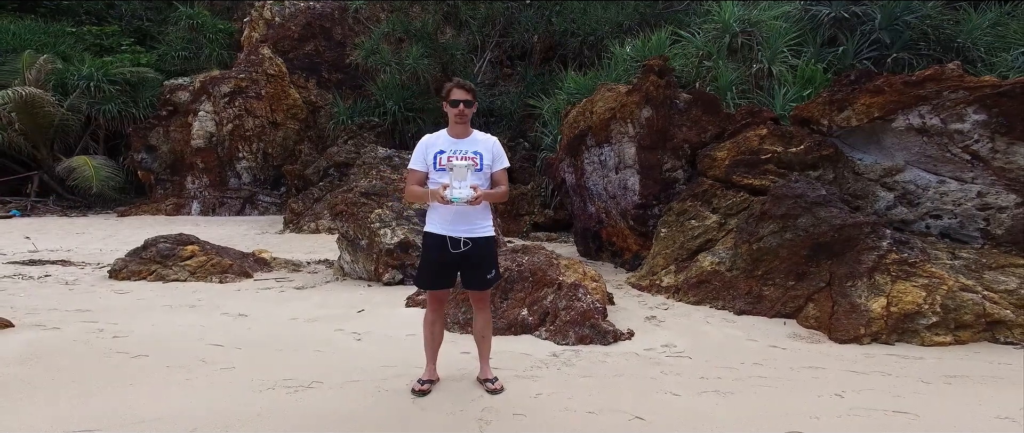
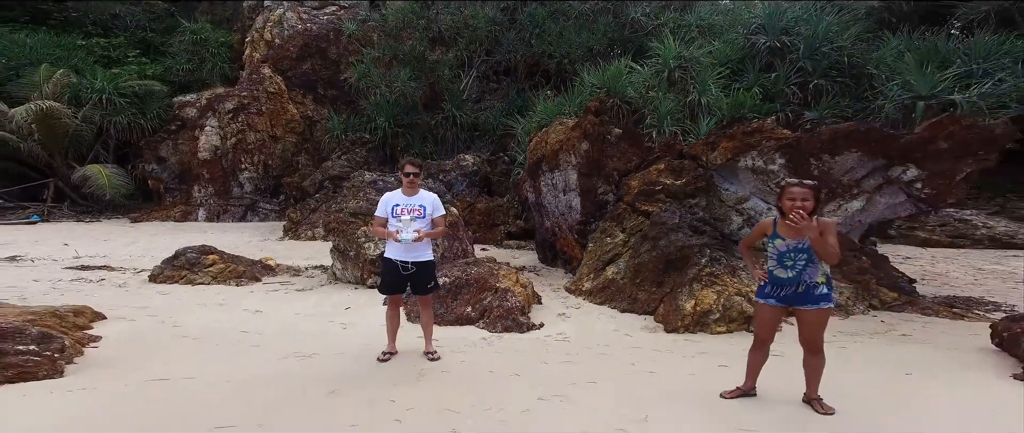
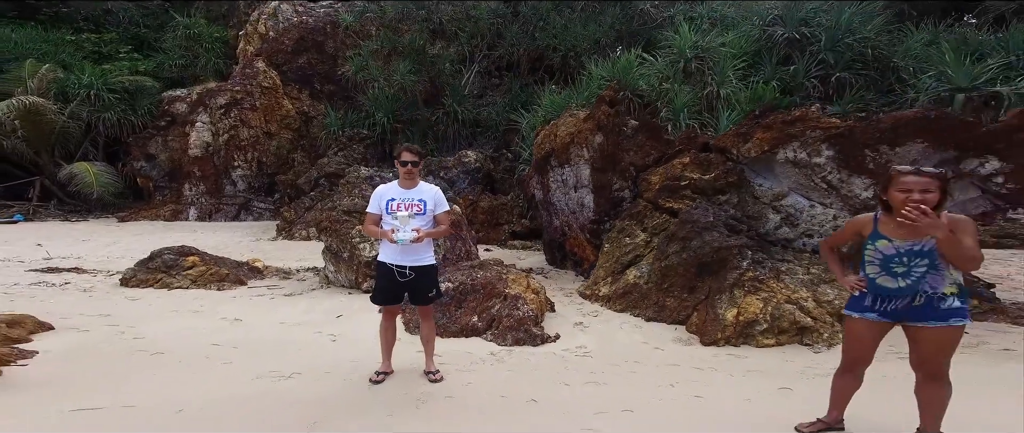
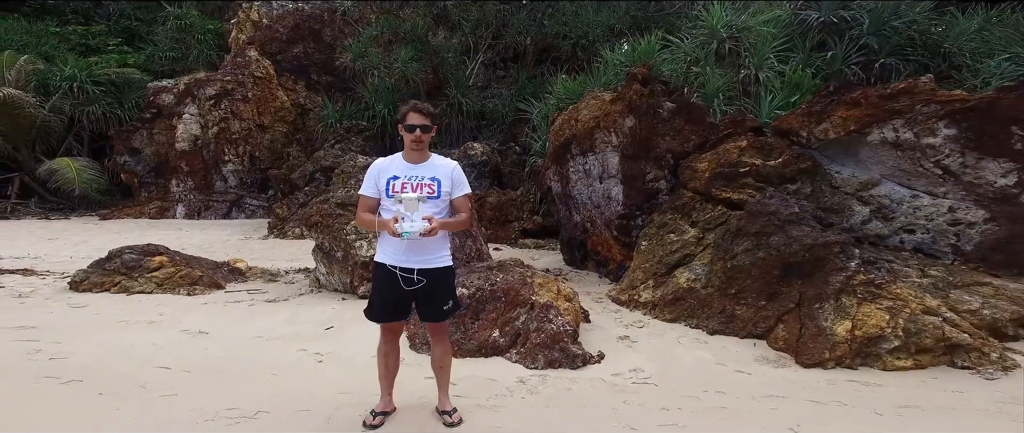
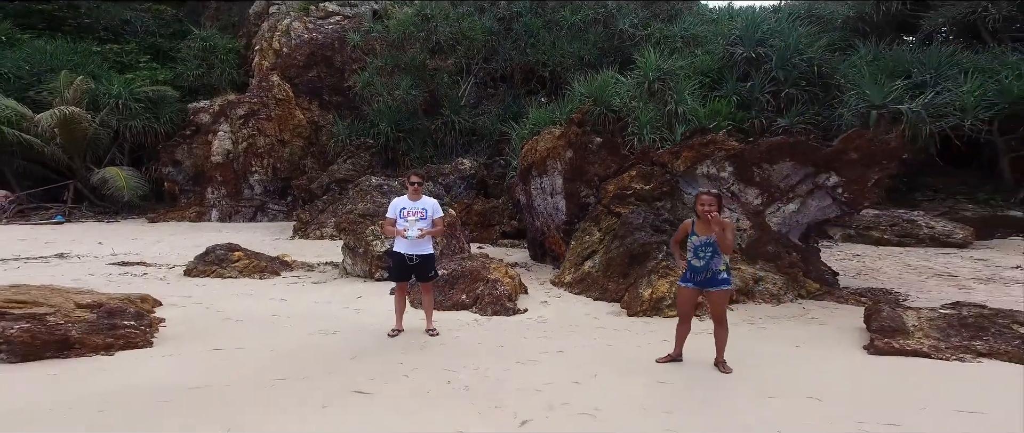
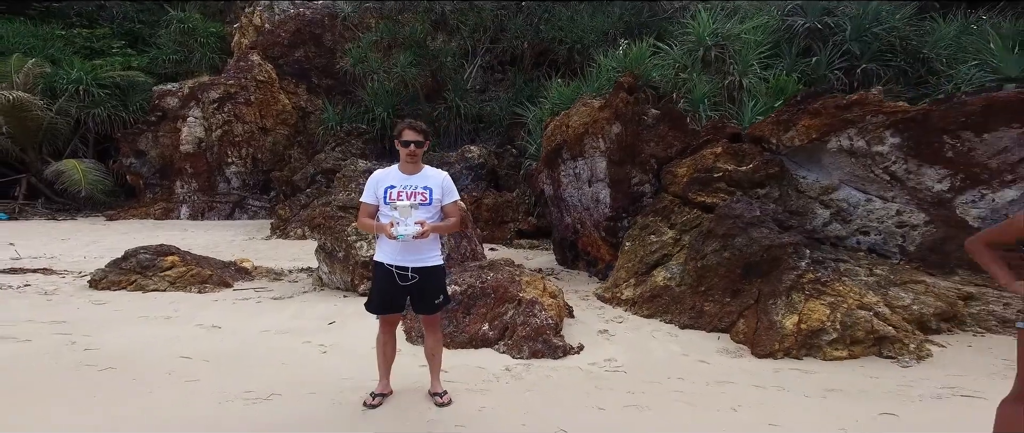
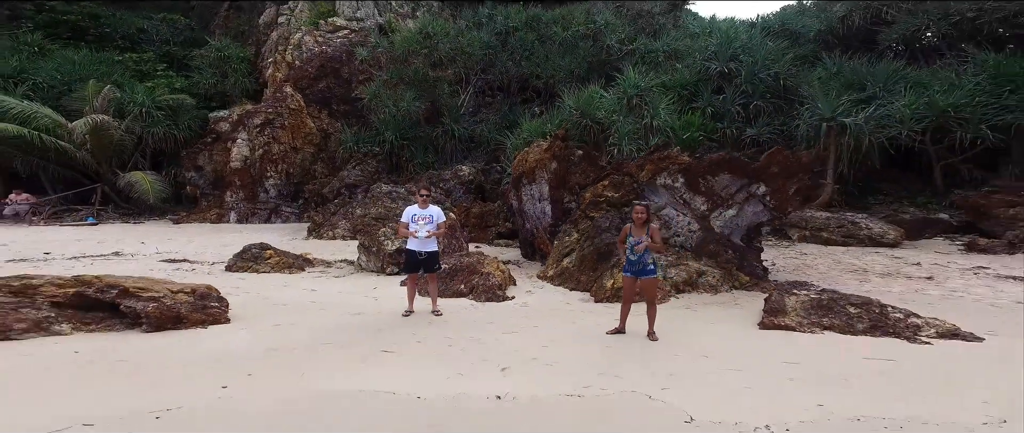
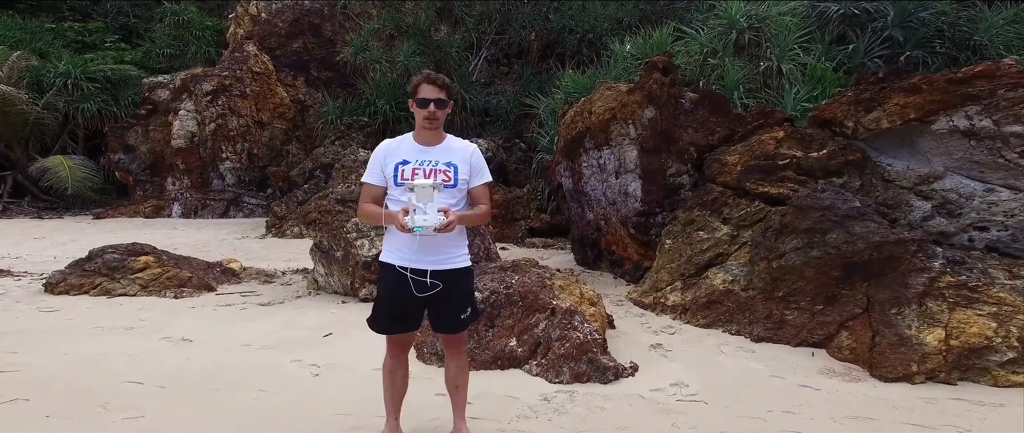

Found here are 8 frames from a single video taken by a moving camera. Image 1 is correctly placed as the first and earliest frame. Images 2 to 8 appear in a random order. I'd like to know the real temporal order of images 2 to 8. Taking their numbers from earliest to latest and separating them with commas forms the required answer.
8, 4, 6, 3, 2, 5, 7
